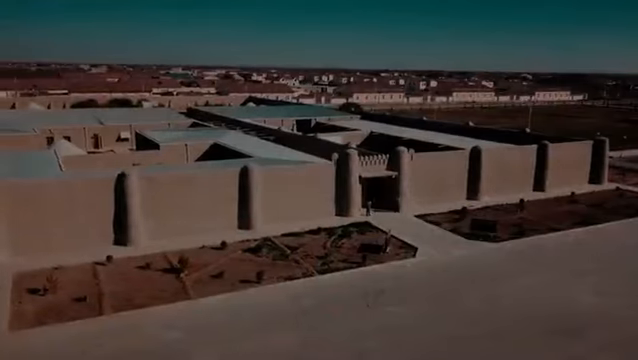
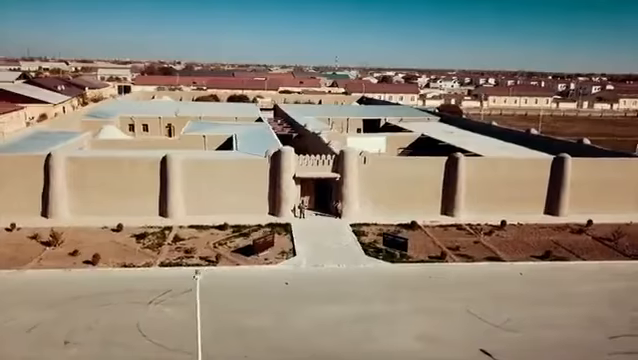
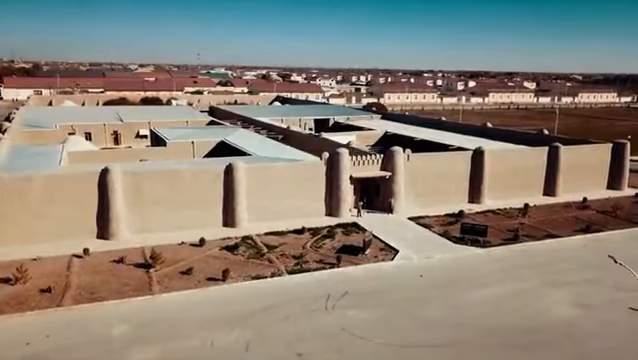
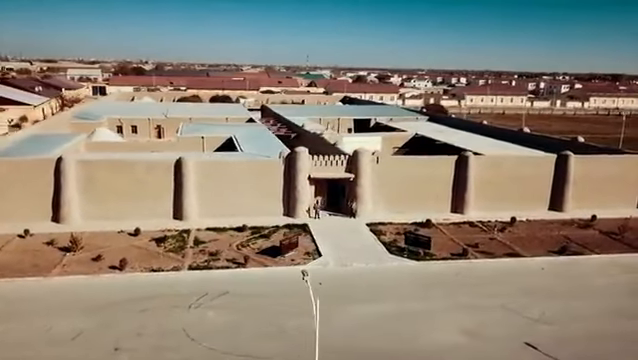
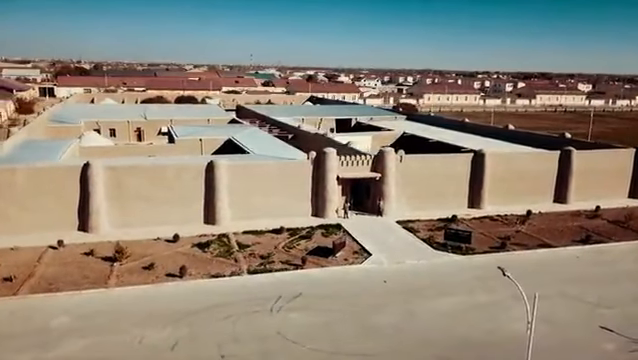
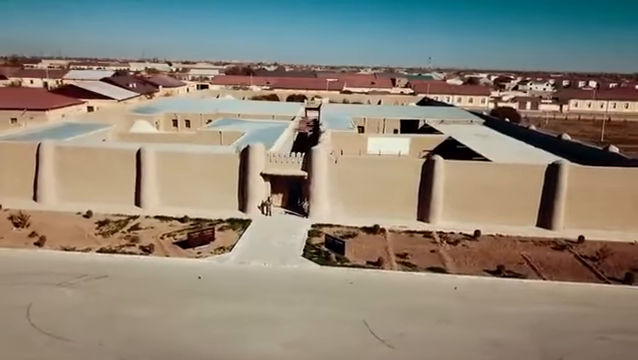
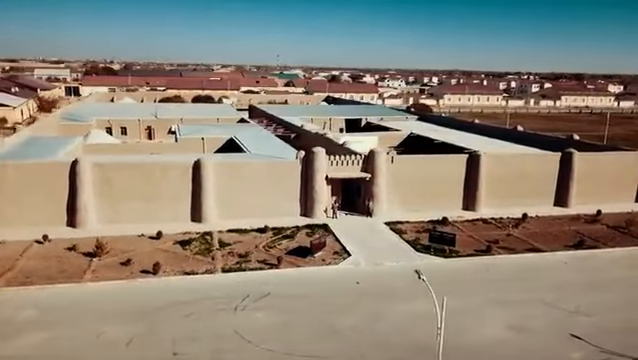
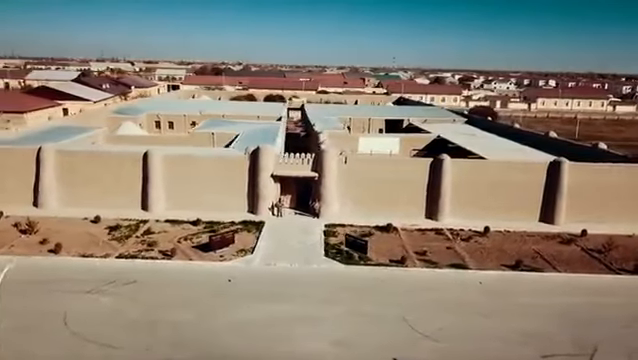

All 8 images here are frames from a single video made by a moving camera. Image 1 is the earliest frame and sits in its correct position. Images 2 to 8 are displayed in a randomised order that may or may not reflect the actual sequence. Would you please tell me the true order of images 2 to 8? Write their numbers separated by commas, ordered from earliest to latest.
3, 5, 7, 4, 2, 8, 6
